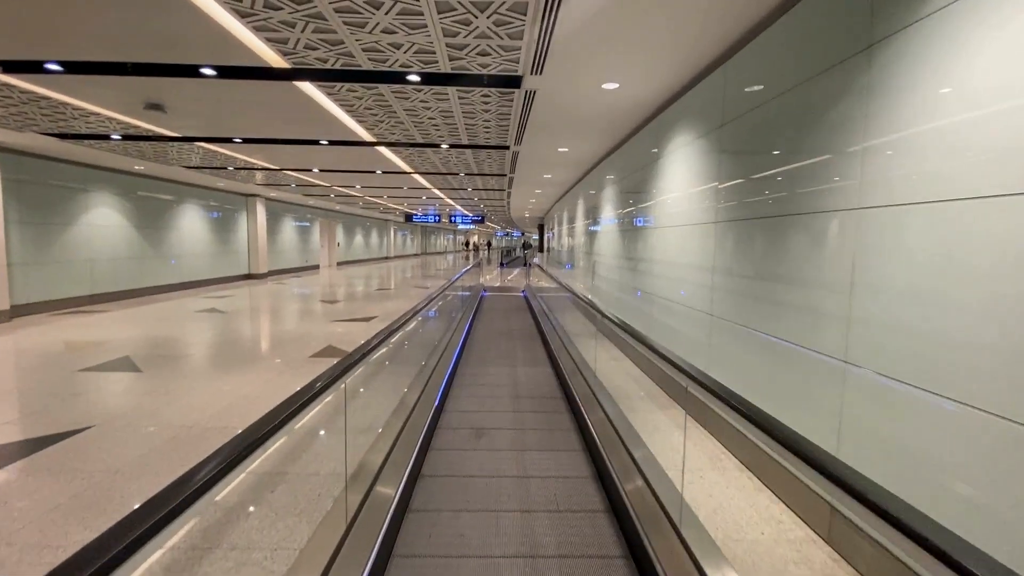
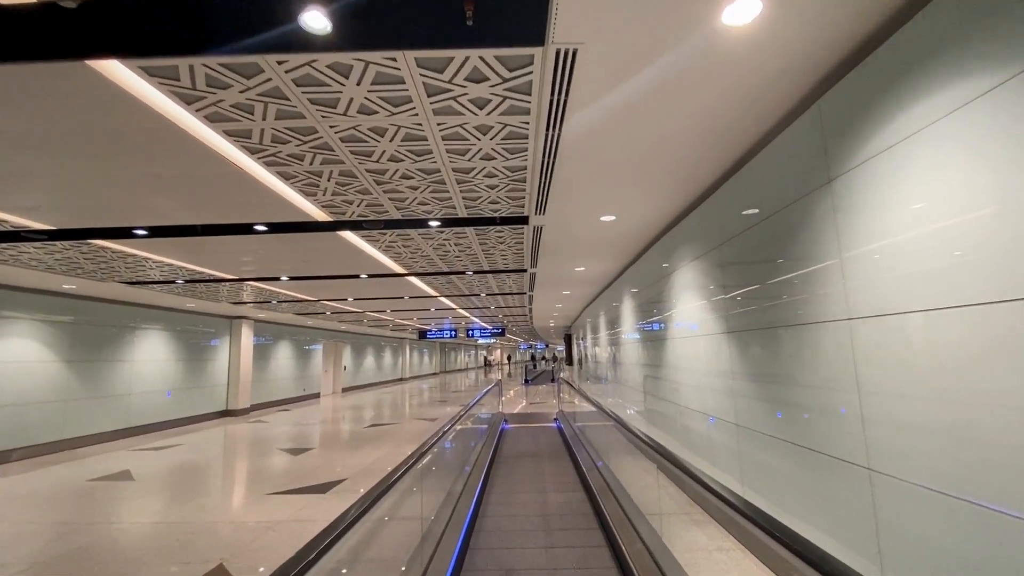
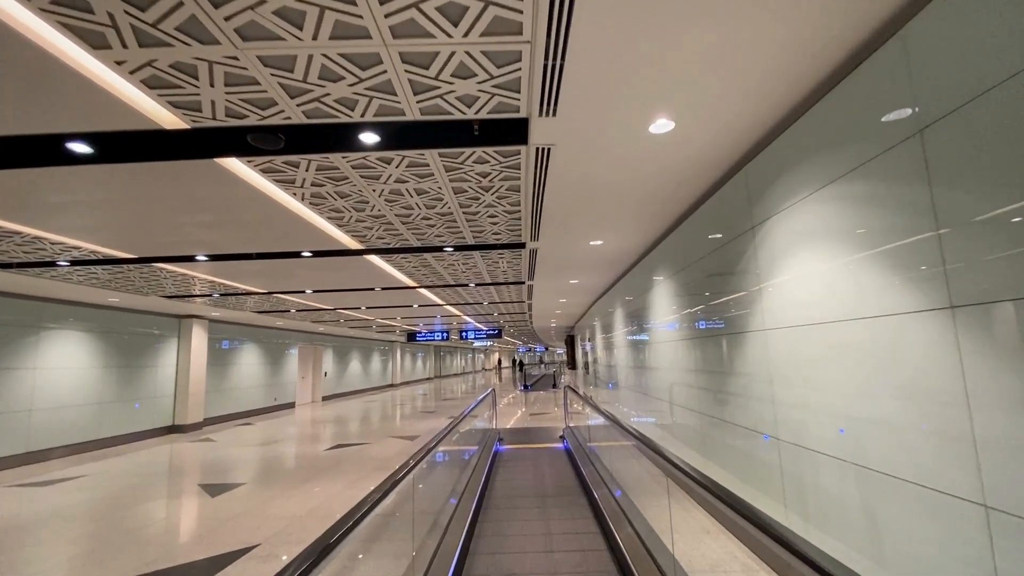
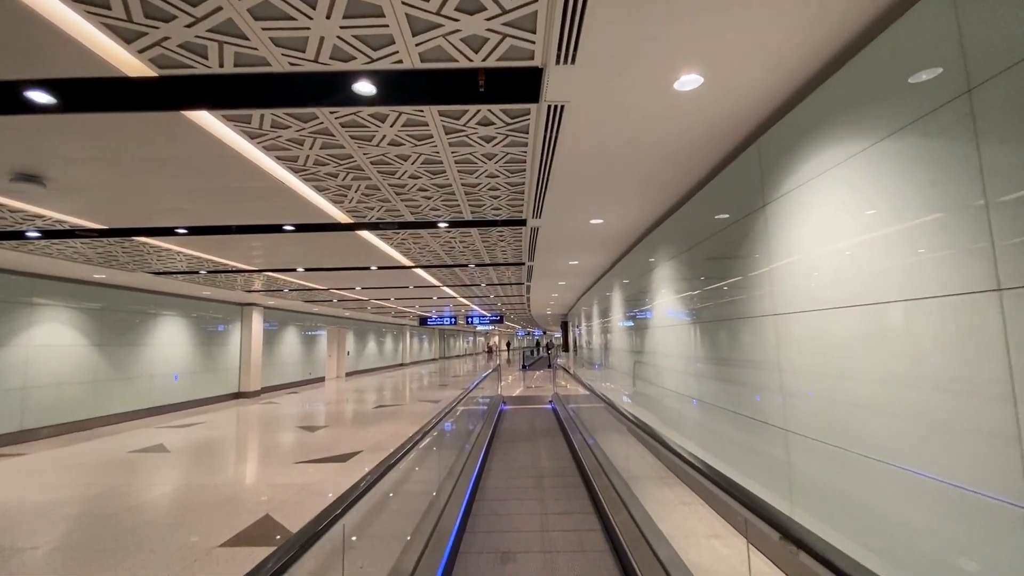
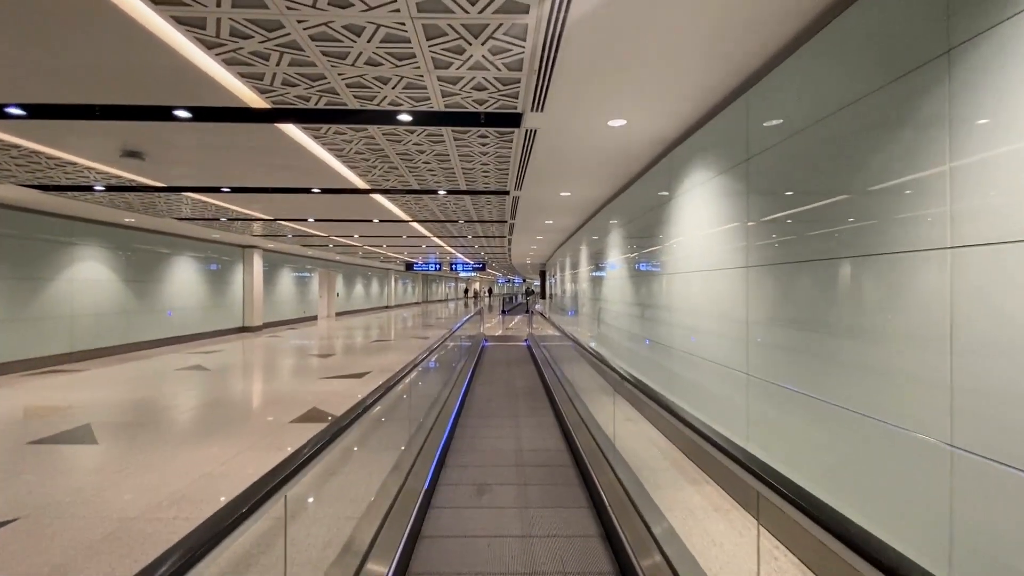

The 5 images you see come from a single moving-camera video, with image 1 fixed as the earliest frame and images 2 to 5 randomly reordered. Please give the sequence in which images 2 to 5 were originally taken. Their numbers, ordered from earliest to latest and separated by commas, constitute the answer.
5, 4, 2, 3
